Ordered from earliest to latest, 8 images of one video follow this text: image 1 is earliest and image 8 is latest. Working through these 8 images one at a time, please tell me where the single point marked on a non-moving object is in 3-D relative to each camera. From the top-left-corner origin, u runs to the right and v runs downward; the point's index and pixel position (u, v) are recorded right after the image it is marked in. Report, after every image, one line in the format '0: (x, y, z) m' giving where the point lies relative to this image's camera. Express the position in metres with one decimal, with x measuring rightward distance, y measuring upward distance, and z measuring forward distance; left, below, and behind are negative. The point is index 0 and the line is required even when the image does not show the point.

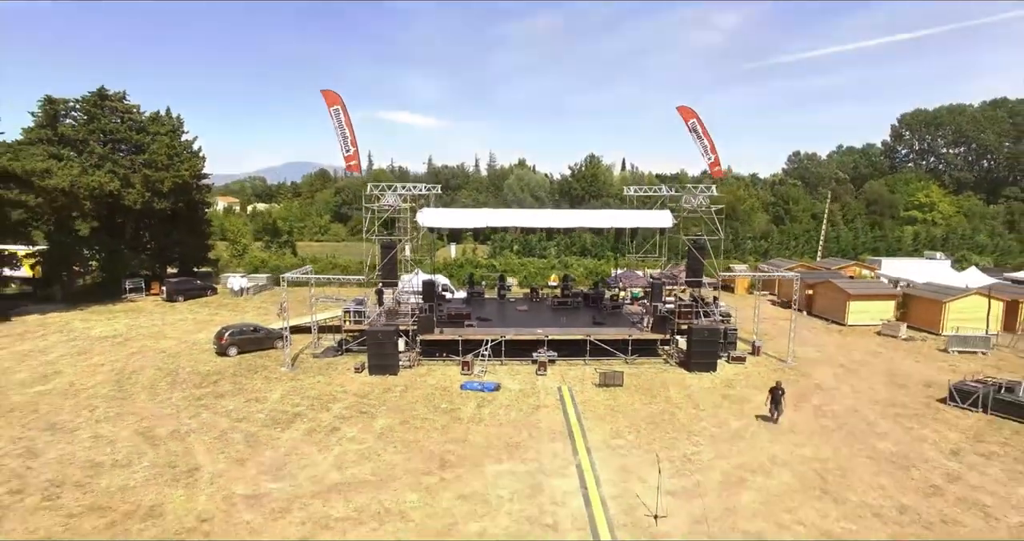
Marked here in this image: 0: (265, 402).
0: (-5.2, -2.6, +17.5) m
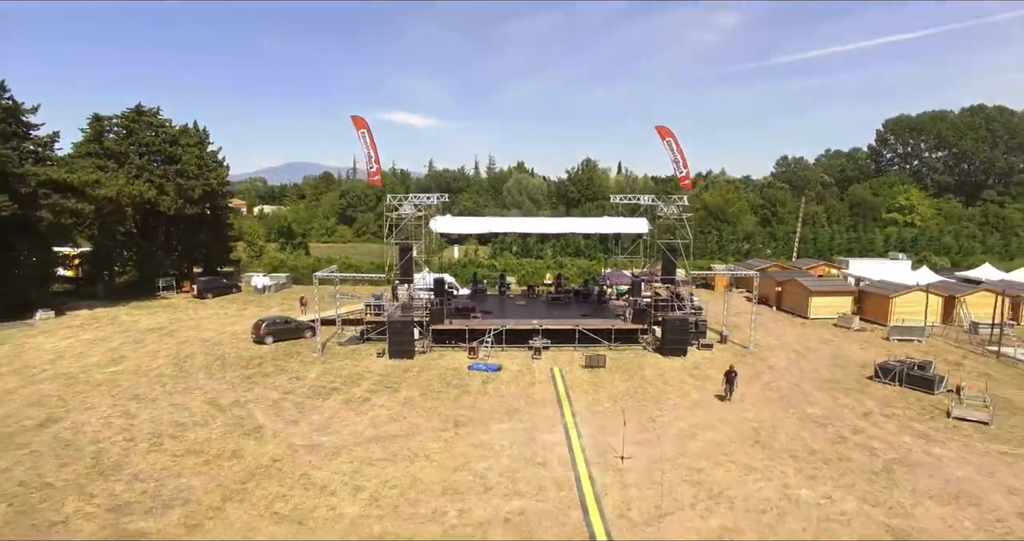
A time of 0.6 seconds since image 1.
0: (-5.2, -2.6, +20.9) m
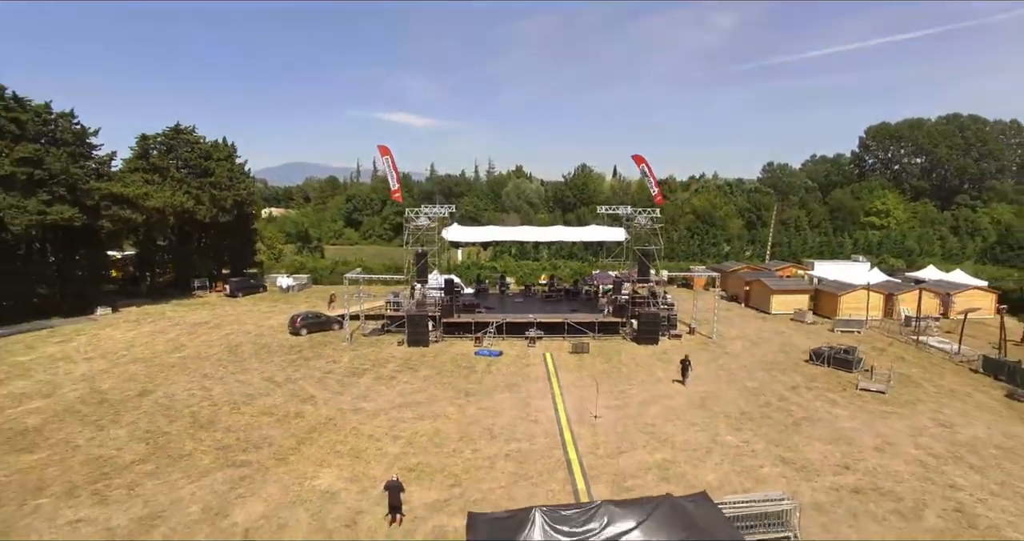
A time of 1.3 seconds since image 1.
0: (-5.2, -2.6, +25.4) m
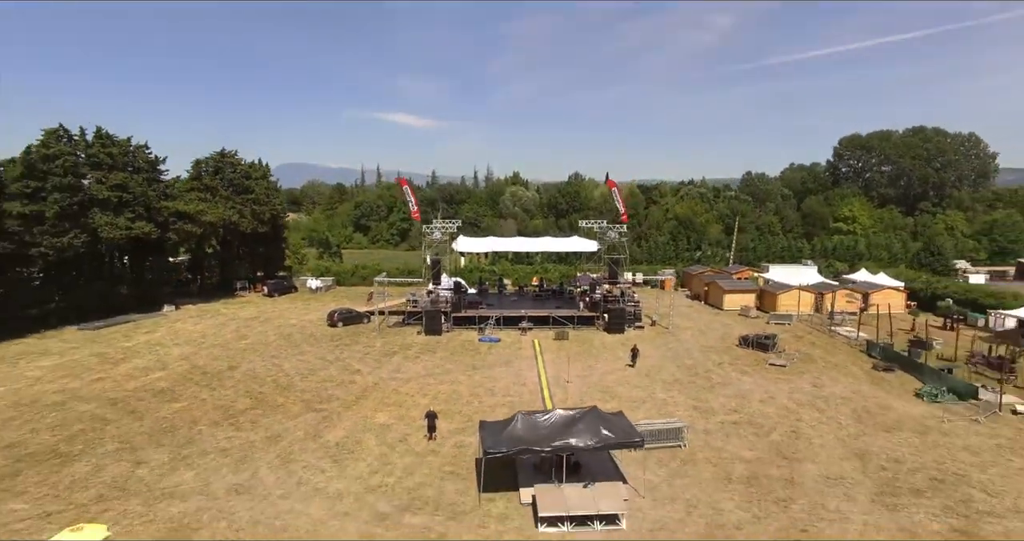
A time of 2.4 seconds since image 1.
0: (-5.4, -2.8, +32.4) m
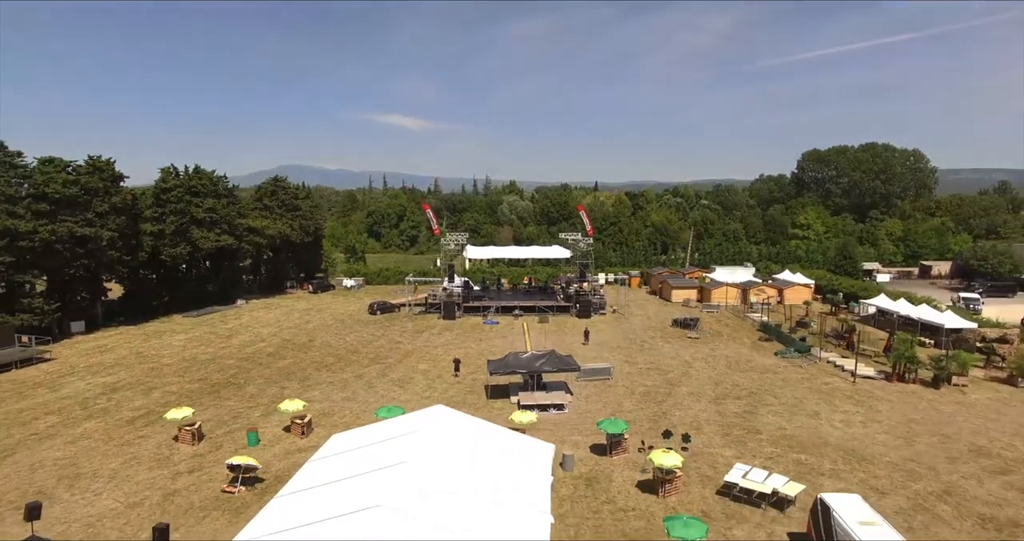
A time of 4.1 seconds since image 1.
0: (-5.6, -2.9, +44.4) m
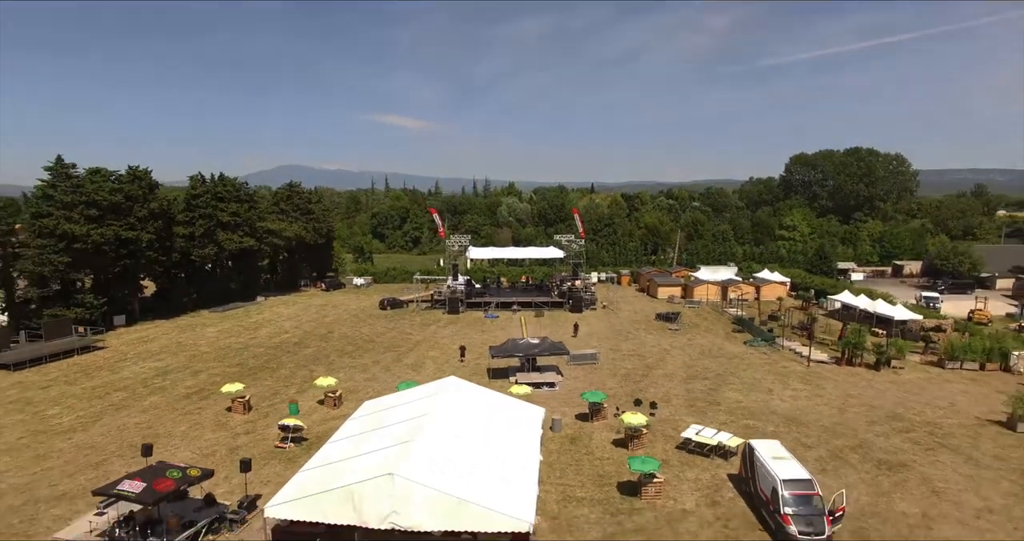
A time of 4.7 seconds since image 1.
0: (-5.7, -2.9, +48.9) m
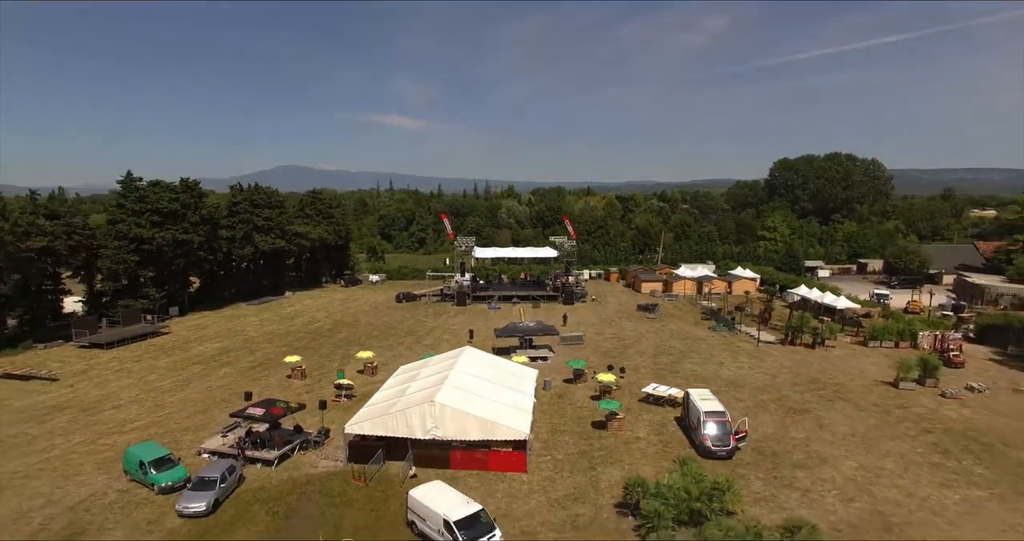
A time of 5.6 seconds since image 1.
0: (-5.7, -2.7, +56.0) m
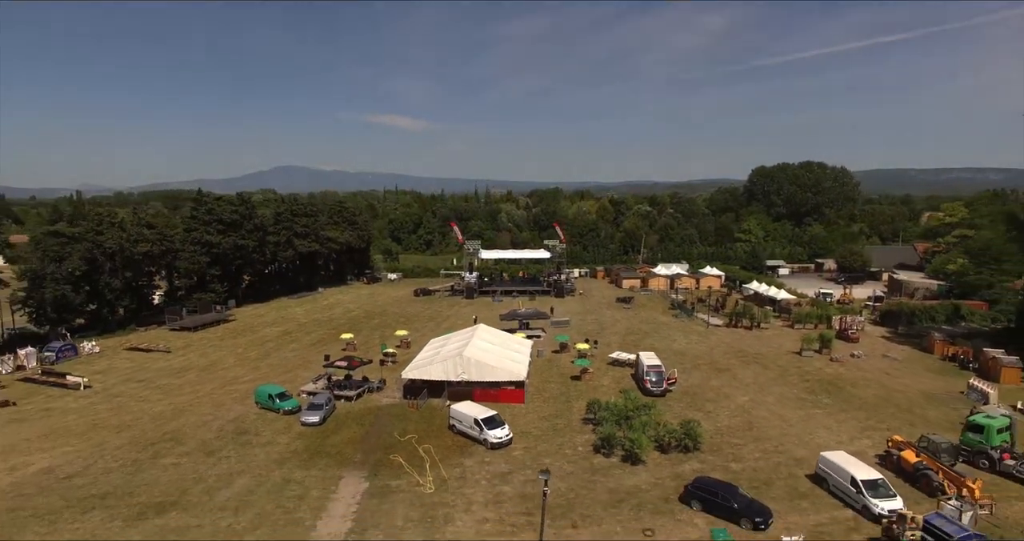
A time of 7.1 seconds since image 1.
0: (-5.6, -2.6, +66.7) m
